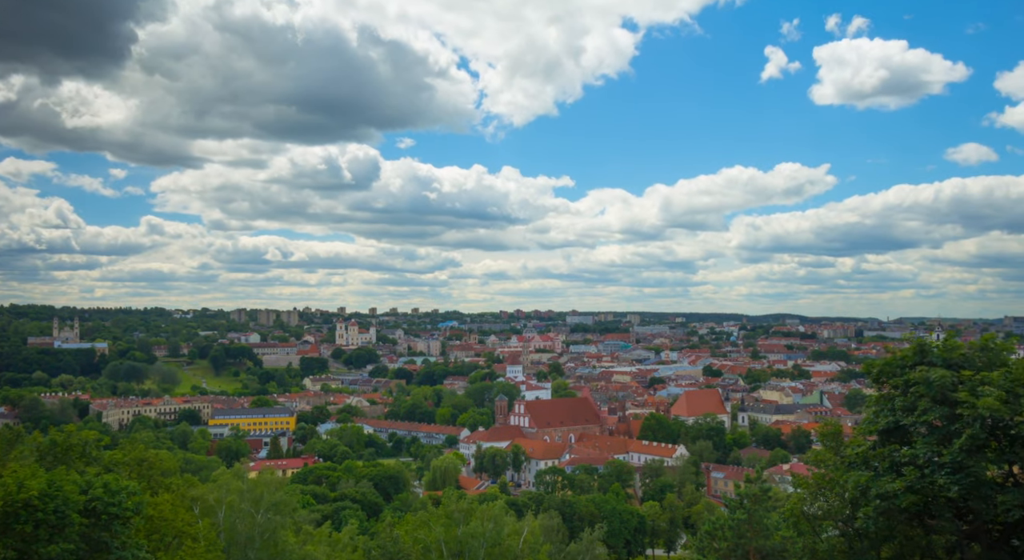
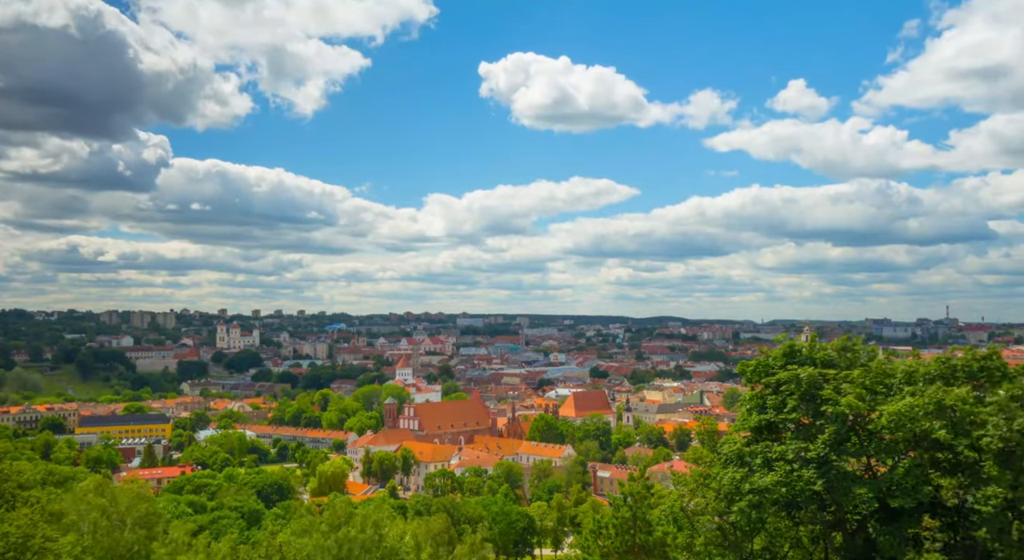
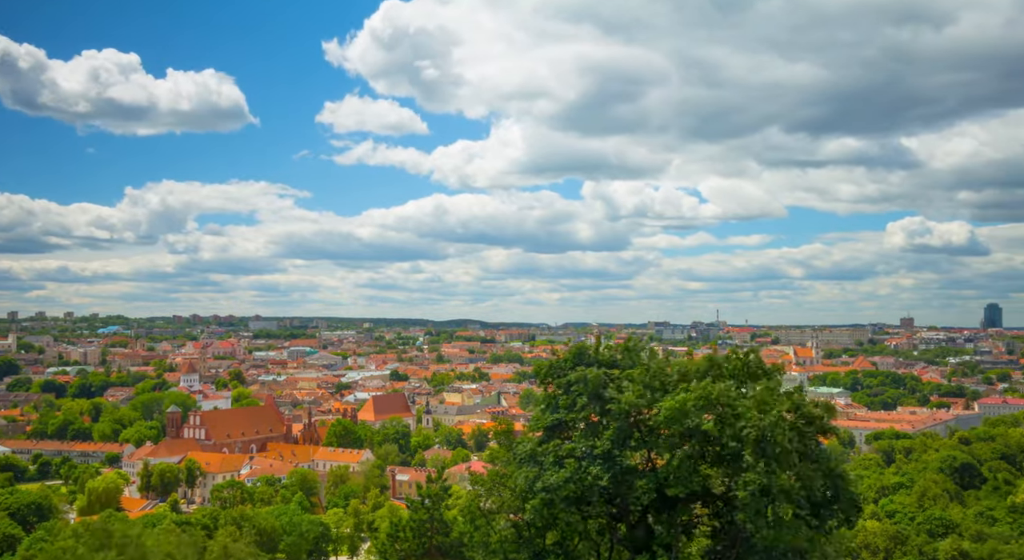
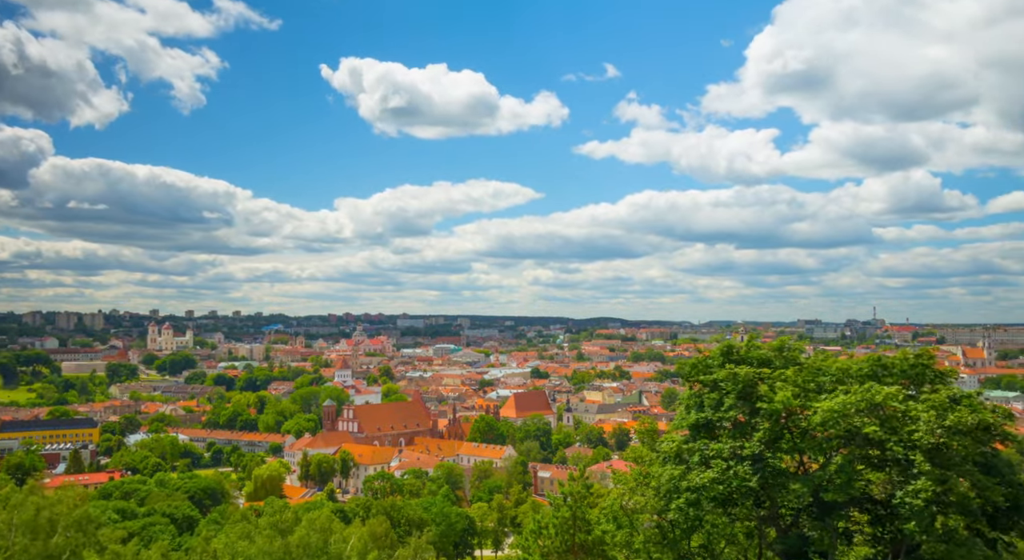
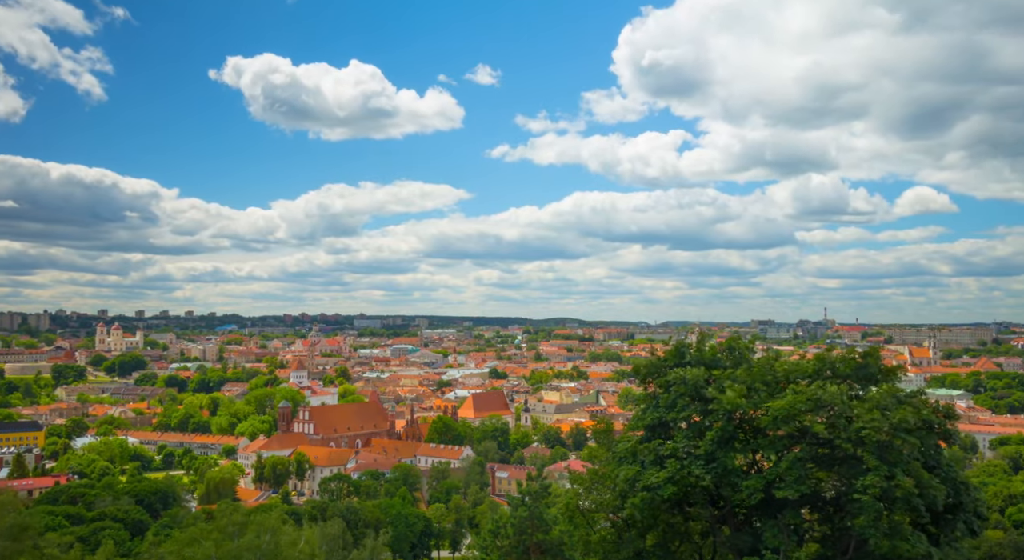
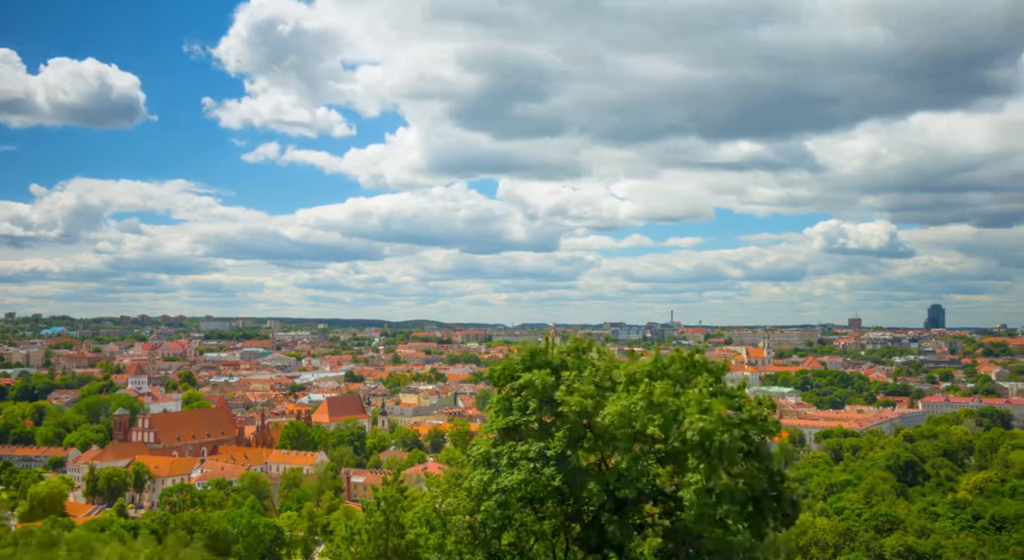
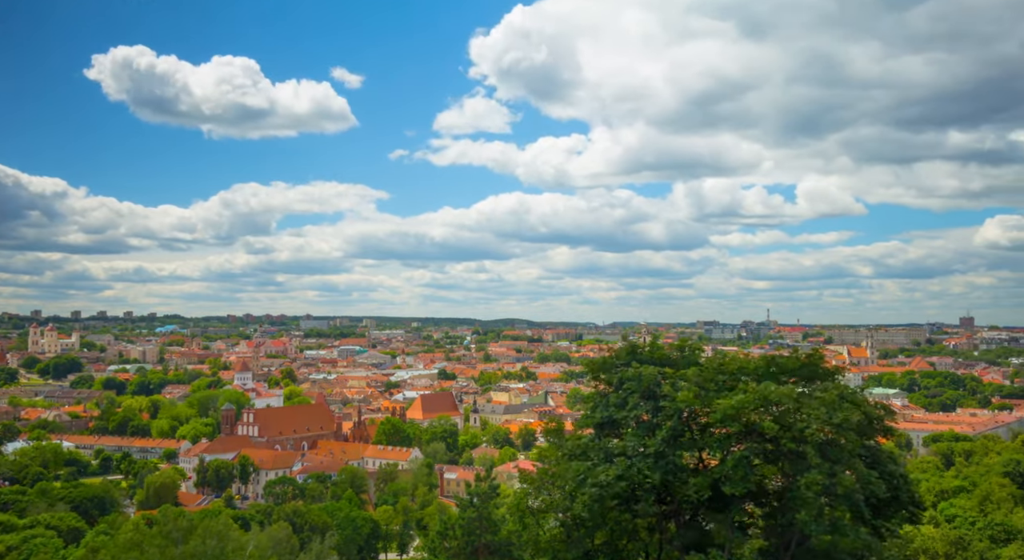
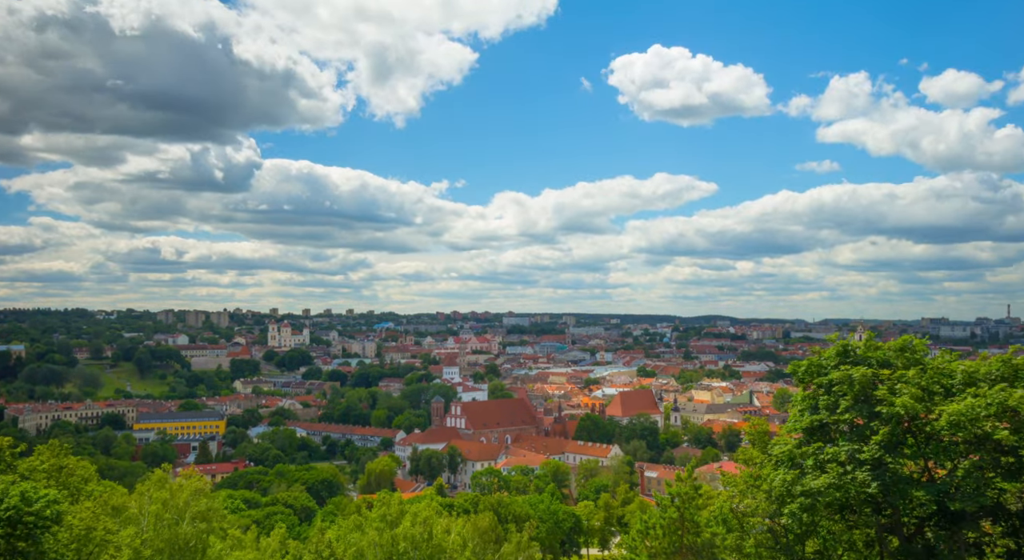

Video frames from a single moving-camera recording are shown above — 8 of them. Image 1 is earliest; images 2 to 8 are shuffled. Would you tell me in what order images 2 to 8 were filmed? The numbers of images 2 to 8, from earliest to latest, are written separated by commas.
8, 2, 4, 5, 7, 3, 6
